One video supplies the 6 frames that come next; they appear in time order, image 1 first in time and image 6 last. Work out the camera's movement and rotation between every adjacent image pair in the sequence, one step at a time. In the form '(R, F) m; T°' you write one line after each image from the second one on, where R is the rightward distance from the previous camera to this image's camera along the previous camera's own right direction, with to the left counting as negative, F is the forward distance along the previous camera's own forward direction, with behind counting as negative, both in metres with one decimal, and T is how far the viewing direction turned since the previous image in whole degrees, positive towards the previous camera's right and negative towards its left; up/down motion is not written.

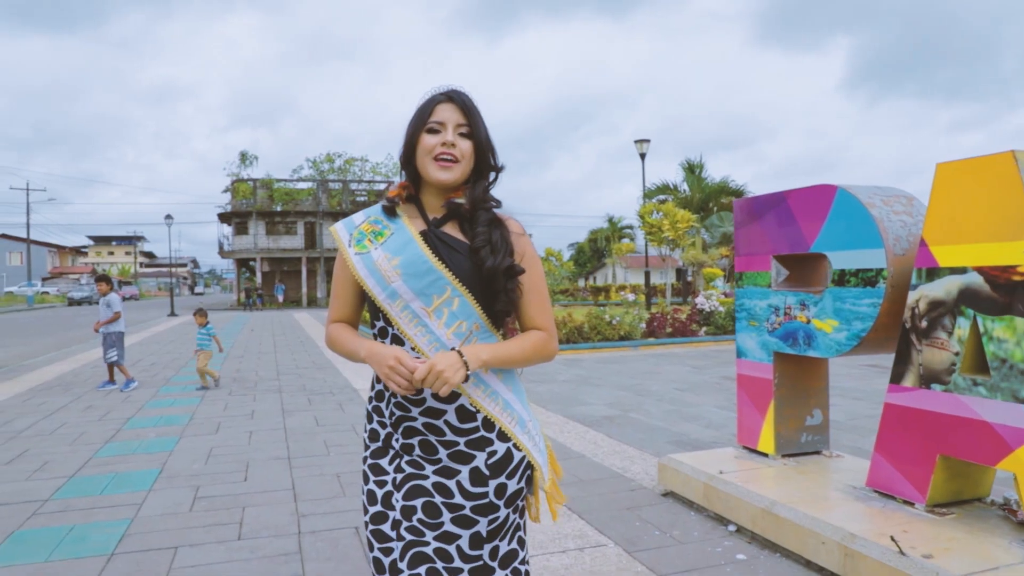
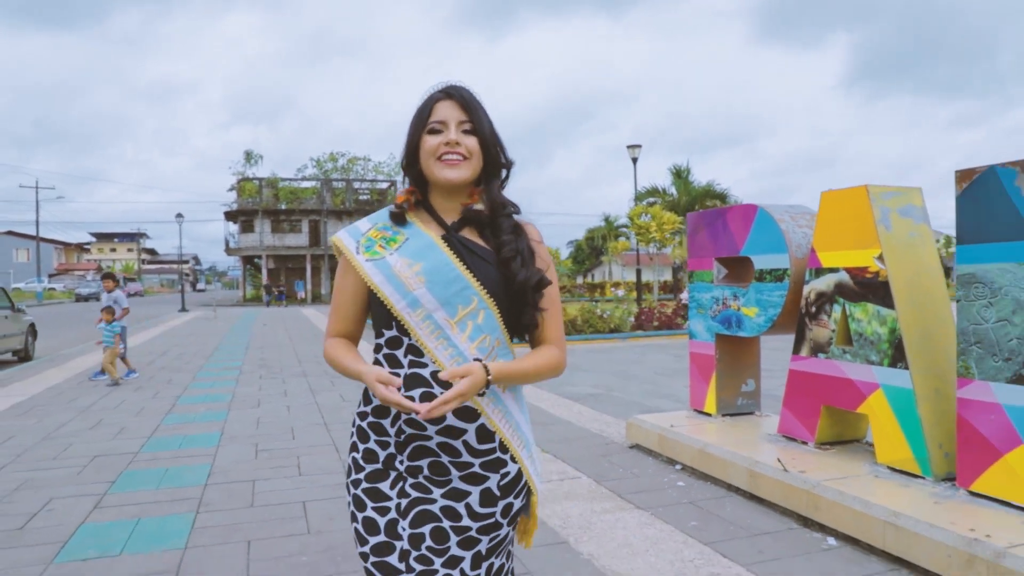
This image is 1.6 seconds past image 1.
(0.0, -1.1) m; 0°
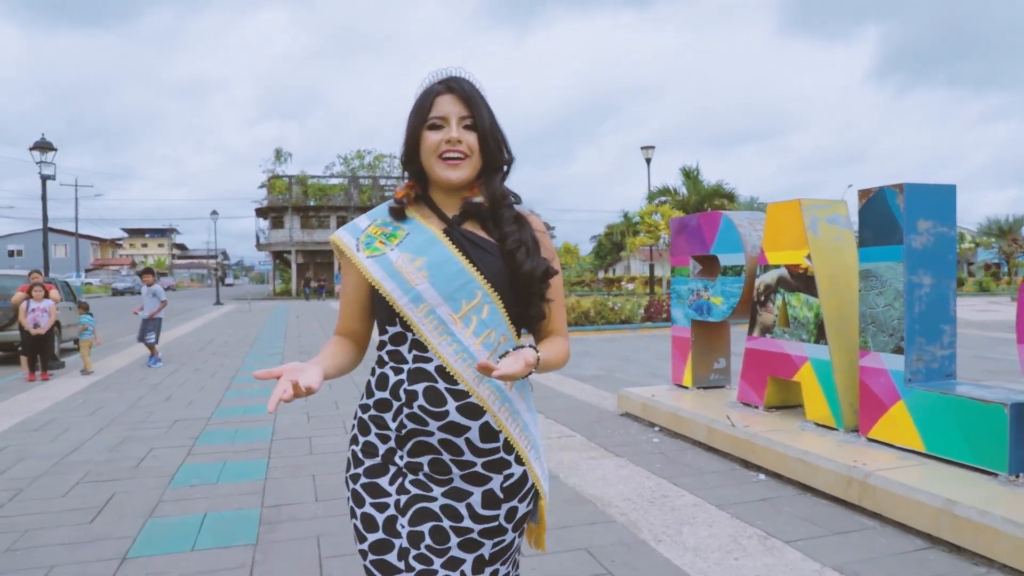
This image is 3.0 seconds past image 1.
(+0.1, -1.0) m; -2°
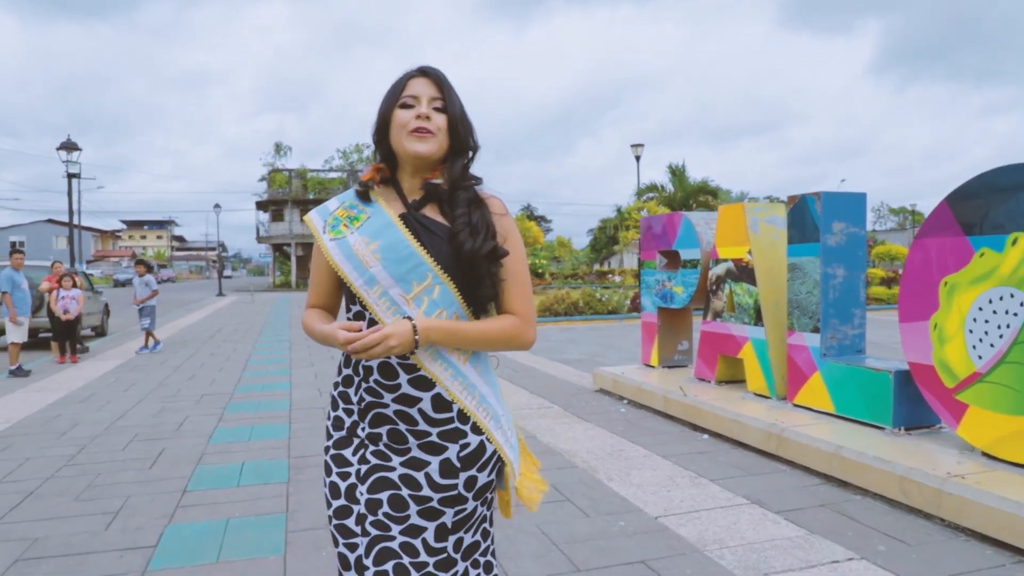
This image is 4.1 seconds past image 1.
(+0.1, -0.9) m; 0°
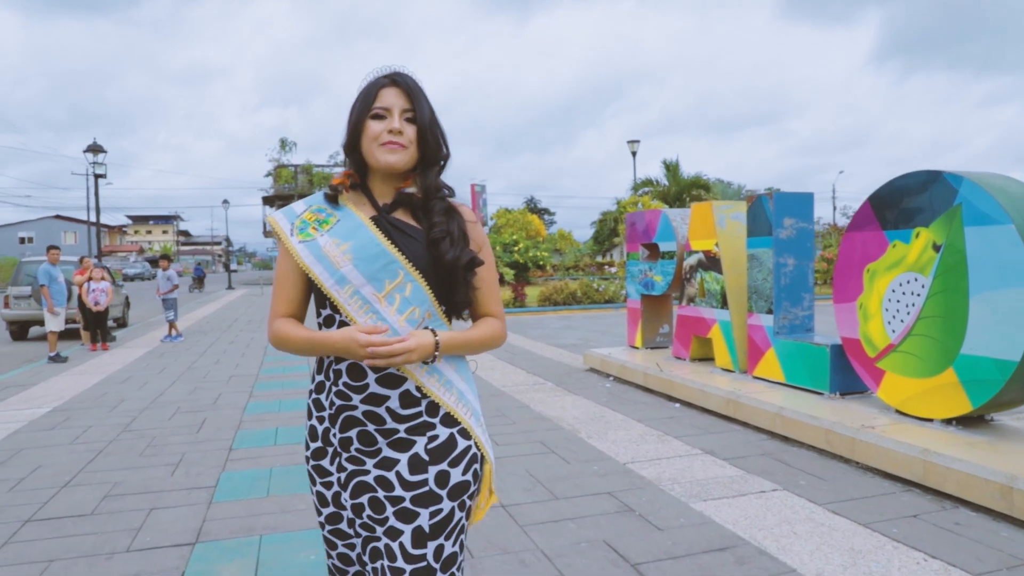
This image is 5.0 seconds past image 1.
(+0.1, -0.8) m; 0°
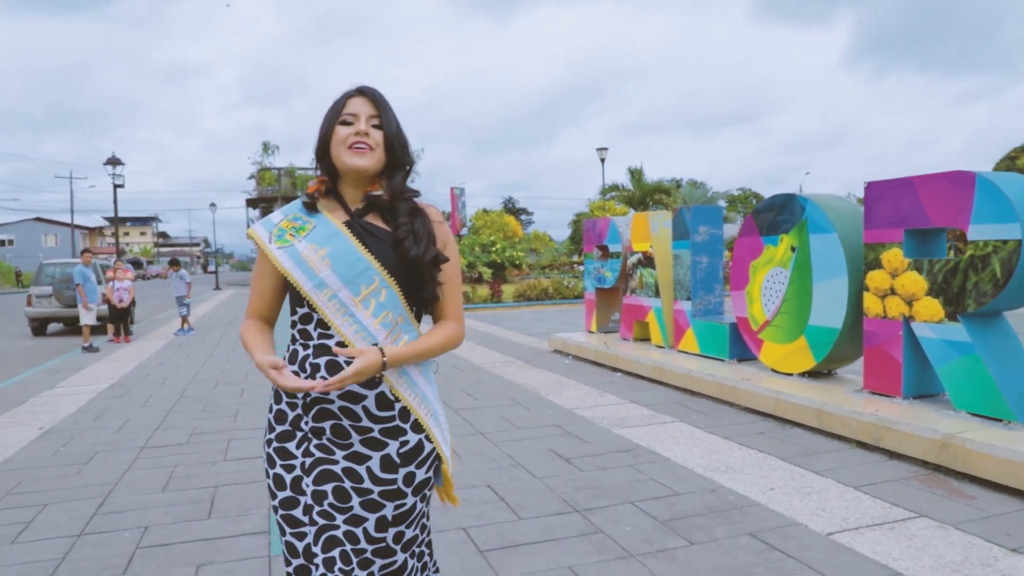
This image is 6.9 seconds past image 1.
(0.0, -1.6) m; +1°
